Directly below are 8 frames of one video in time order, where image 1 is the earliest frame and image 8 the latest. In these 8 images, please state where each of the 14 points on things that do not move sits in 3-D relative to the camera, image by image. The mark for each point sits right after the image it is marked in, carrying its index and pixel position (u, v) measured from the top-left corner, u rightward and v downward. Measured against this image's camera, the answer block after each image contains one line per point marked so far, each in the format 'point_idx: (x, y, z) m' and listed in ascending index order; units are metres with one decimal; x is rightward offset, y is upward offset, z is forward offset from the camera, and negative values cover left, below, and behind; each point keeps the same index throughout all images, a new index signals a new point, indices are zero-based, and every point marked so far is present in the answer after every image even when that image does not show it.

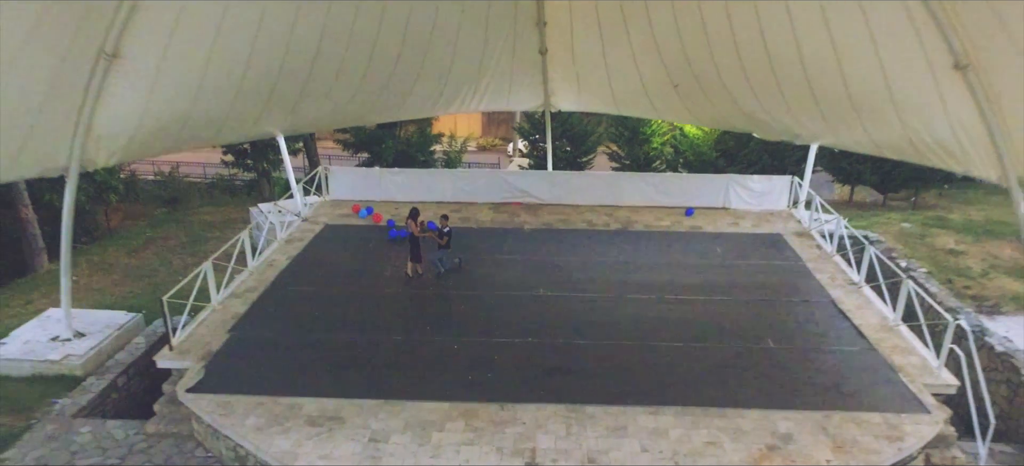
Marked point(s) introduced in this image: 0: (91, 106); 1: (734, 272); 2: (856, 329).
0: (-3.8, +1.1, +6.4) m
1: (+2.9, -0.5, +9.3) m
2: (+3.7, -1.0, +7.7) m
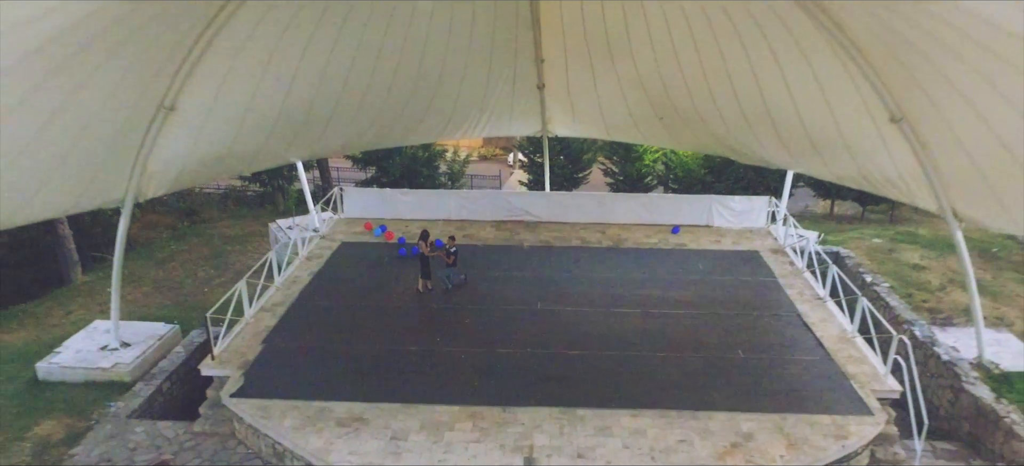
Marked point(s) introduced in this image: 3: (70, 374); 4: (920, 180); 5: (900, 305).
0: (-3.8, +0.8, +7.4) m
1: (+2.9, -0.8, +10.3) m
2: (+3.7, -1.3, +8.7) m
3: (-5.5, -1.8, +9.0) m
4: (+4.2, +0.6, +7.4) m
5: (+5.5, -1.0, +10.2) m
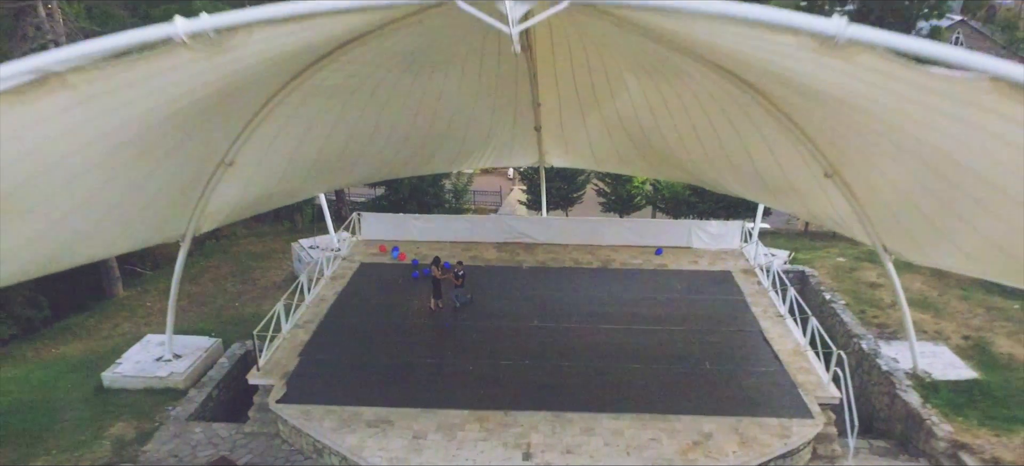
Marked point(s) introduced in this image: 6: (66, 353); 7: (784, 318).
0: (-3.7, +0.4, +8.8) m
1: (+2.9, -1.2, +11.7) m
2: (+3.7, -1.7, +10.1) m
3: (-5.5, -2.2, +10.4) m
4: (+4.2, +0.2, +8.8) m
5: (+5.5, -1.4, +11.6) m
6: (-7.5, -2.0, +12.2) m
7: (+4.2, -1.3, +11.1) m
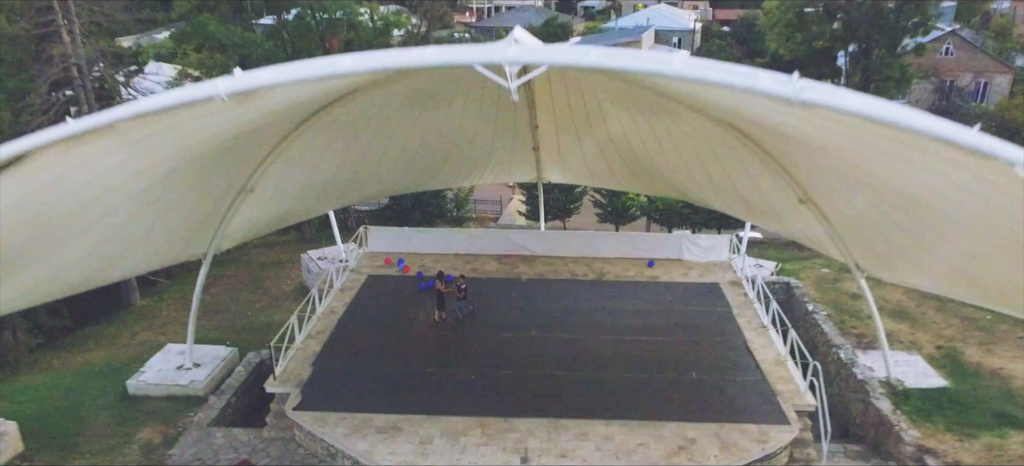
0: (-3.8, +0.1, +9.5) m
1: (+2.9, -1.4, +12.4) m
2: (+3.7, -1.9, +10.8) m
3: (-5.5, -2.4, +11.1) m
4: (+4.2, -0.1, +9.5) m
5: (+5.5, -1.7, +12.3) m
6: (-7.5, -2.3, +12.9) m
7: (+4.2, -1.6, +11.8) m
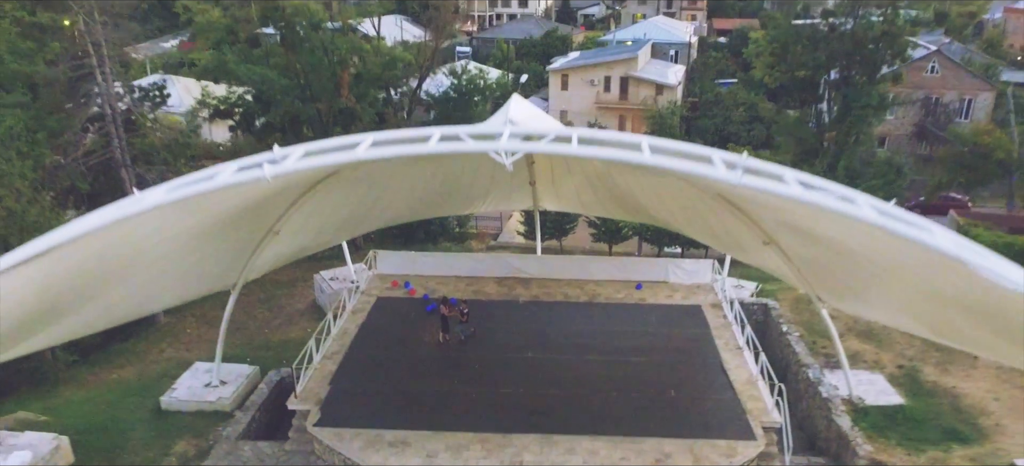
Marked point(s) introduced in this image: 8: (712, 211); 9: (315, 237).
0: (-3.8, -0.4, +10.7) m
1: (+2.8, -1.9, +13.6) m
2: (+3.6, -2.5, +12.0) m
3: (-5.5, -2.9, +12.3) m
4: (+4.1, -0.6, +10.6) m
5: (+5.4, -2.2, +13.5) m
6: (-7.6, -2.8, +14.0) m
7: (+4.1, -2.1, +13.0) m
8: (+2.9, +0.3, +10.4) m
9: (-3.1, -0.1, +11.6) m
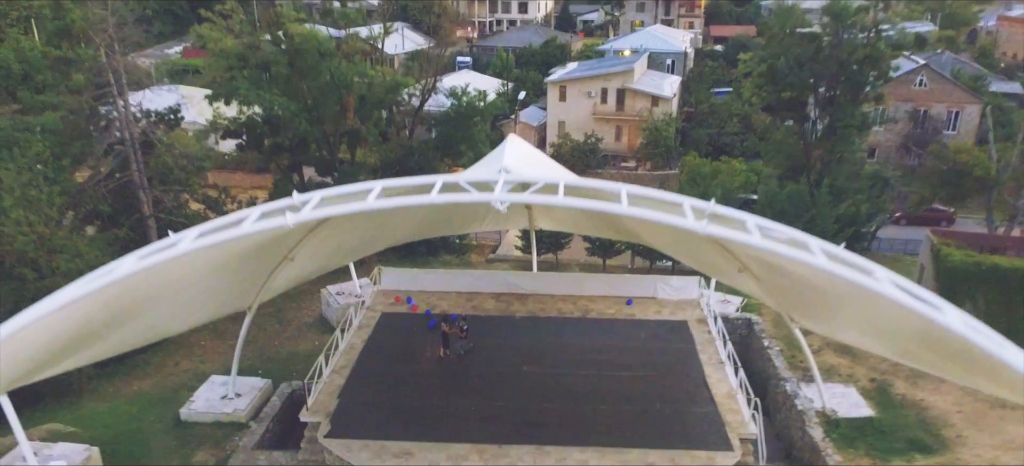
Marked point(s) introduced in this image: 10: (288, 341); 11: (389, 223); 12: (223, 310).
0: (-3.9, -0.8, +11.6) m
1: (+2.8, -2.4, +14.5) m
2: (+3.5, -2.9, +12.9) m
3: (-5.6, -3.3, +13.2) m
4: (+4.0, -1.0, +11.5) m
5: (+5.3, -2.6, +14.3) m
6: (-7.6, -3.2, +14.9) m
7: (+4.1, -2.5, +13.8) m
8: (+2.8, -0.1, +11.3) m
9: (-3.2, -0.5, +12.5) m
10: (-5.3, -2.6, +17.1) m
11: (-2.0, +0.2, +12.0) m
12: (-4.6, -1.2, +11.6) m
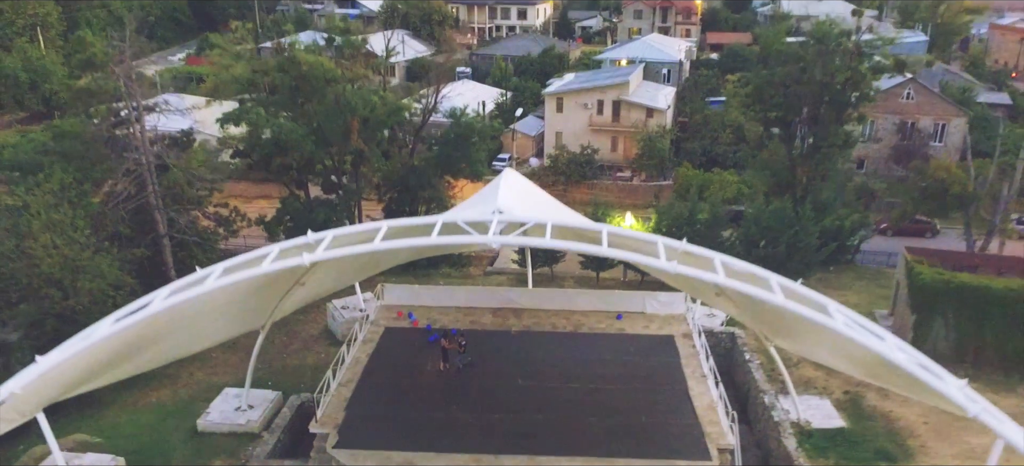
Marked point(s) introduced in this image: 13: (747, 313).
0: (-4.0, -1.2, +12.5) m
1: (+2.7, -2.8, +15.4) m
2: (+3.5, -3.3, +13.8) m
3: (-5.7, -3.8, +14.1) m
4: (+3.9, -1.5, +12.4) m
5: (+5.3, -3.1, +15.2) m
6: (-7.7, -3.6, +15.9) m
7: (+4.0, -2.9, +14.8) m
8: (+2.7, -0.5, +12.2) m
9: (-3.3, -0.9, +13.4) m
10: (-5.4, -3.0, +18.1) m
11: (-2.1, -0.2, +12.9) m
12: (-4.7, -1.7, +12.5) m
13: (+3.8, -1.3, +11.8) m
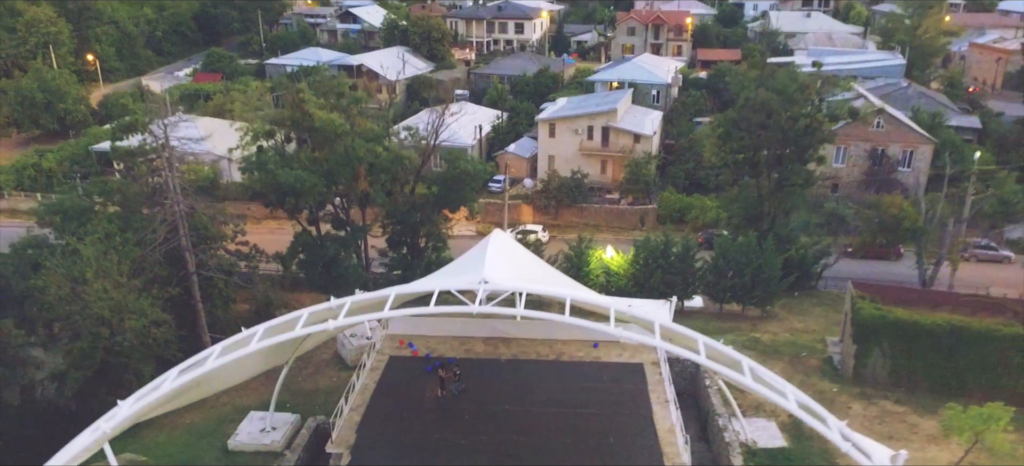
0: (-4.2, -2.3, +14.8) m
1: (+2.4, -3.8, +17.6) m
2: (+3.2, -4.4, +16.0) m
3: (-6.0, -4.8, +16.4) m
4: (+3.7, -2.5, +14.7) m
5: (+5.0, -4.1, +17.5) m
6: (-8.0, -4.7, +18.1) m
7: (+3.7, -4.0, +17.0) m
8: (+2.4, -1.6, +14.4) m
9: (-3.6, -2.0, +15.6) m
10: (-5.6, -4.1, +20.3) m
11: (-2.4, -1.3, +15.1) m
12: (-5.0, -2.7, +14.8) m
13: (+3.5, -2.3, +14.1) m
